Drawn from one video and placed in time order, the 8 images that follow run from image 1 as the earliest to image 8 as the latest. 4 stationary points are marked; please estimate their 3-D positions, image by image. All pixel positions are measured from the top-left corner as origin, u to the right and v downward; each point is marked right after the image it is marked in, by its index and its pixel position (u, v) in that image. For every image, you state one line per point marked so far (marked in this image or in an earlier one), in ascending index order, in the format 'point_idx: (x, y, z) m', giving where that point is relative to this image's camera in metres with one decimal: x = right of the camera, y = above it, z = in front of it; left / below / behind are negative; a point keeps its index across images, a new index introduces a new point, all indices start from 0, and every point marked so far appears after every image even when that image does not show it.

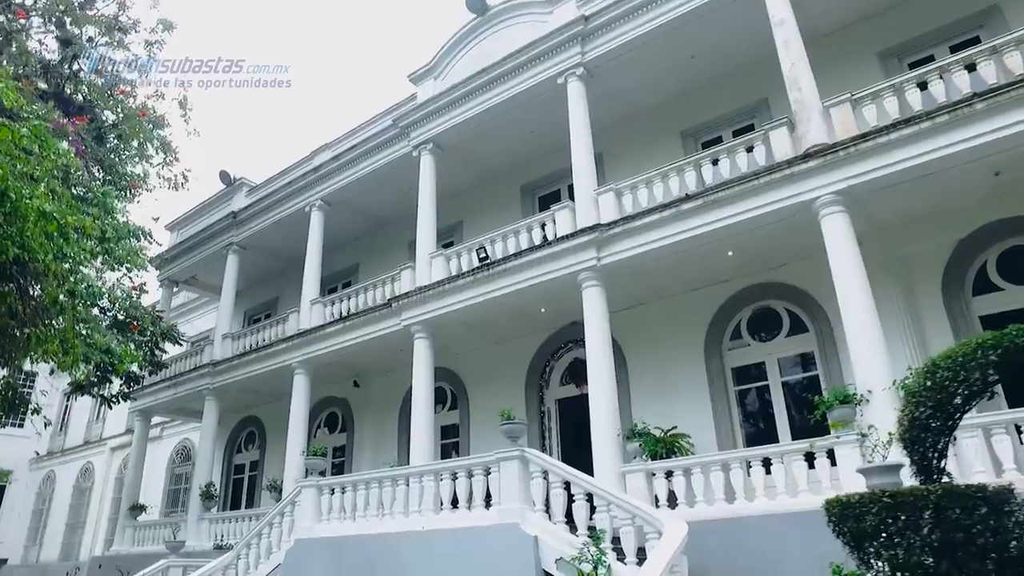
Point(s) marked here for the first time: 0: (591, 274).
0: (+0.9, +0.2, +8.8) m
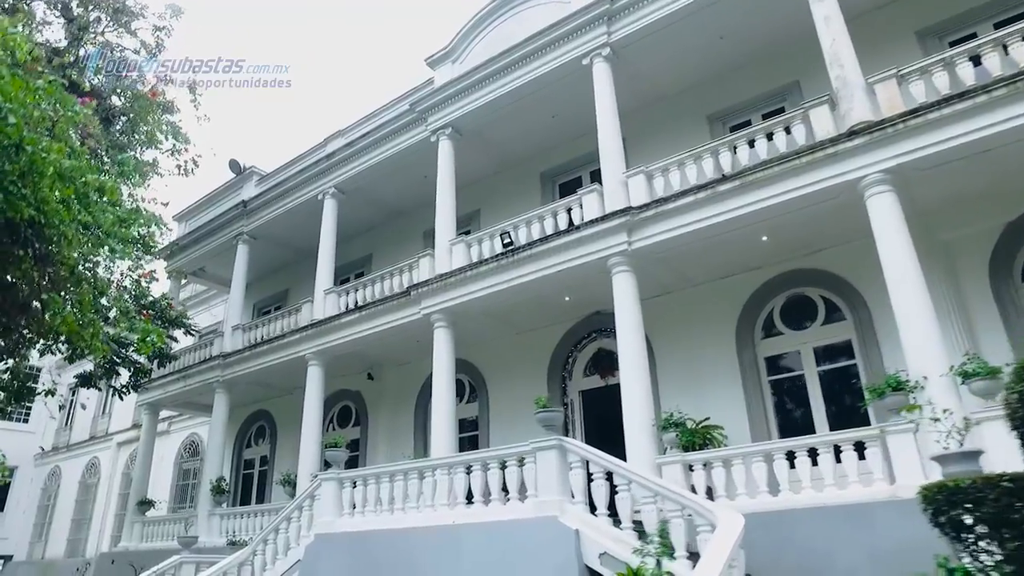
0: (+1.3, +0.3, +8.4) m
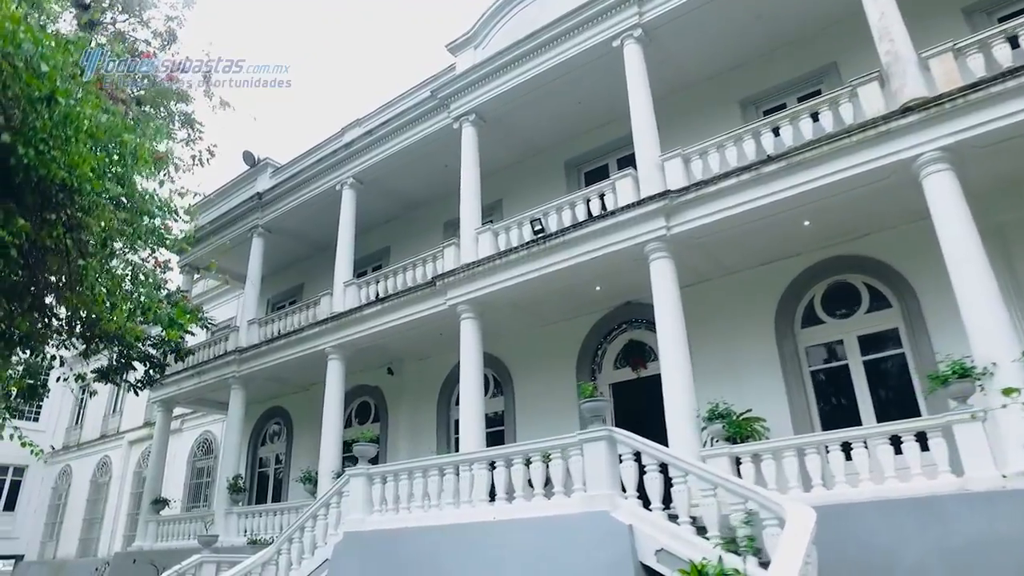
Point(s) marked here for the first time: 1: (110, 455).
0: (+1.6, +0.5, +8.1) m
1: (-9.8, -4.0, +18.0) m
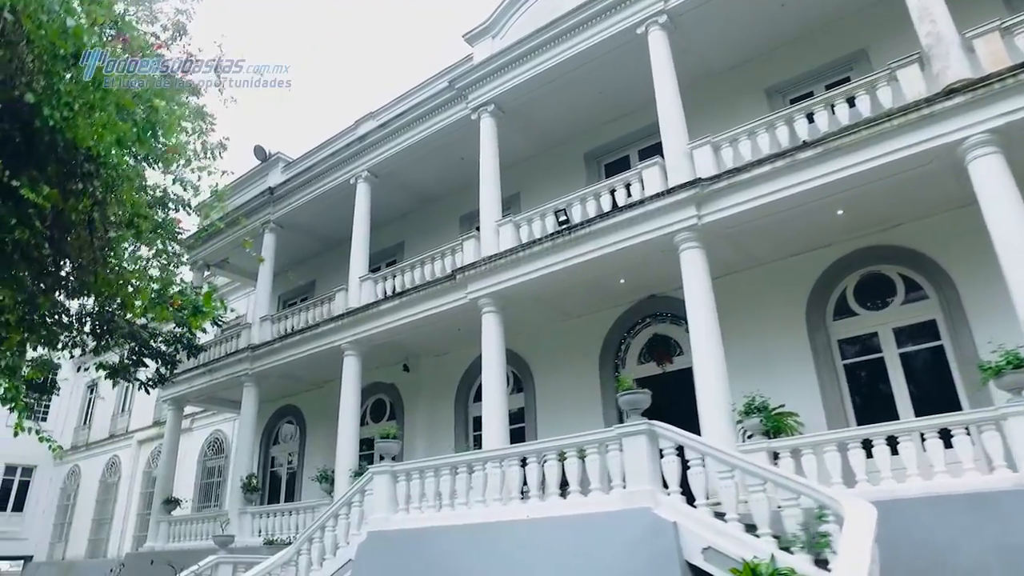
0: (+1.9, +0.6, +7.9) m
1: (-9.4, -4.0, +17.8) m
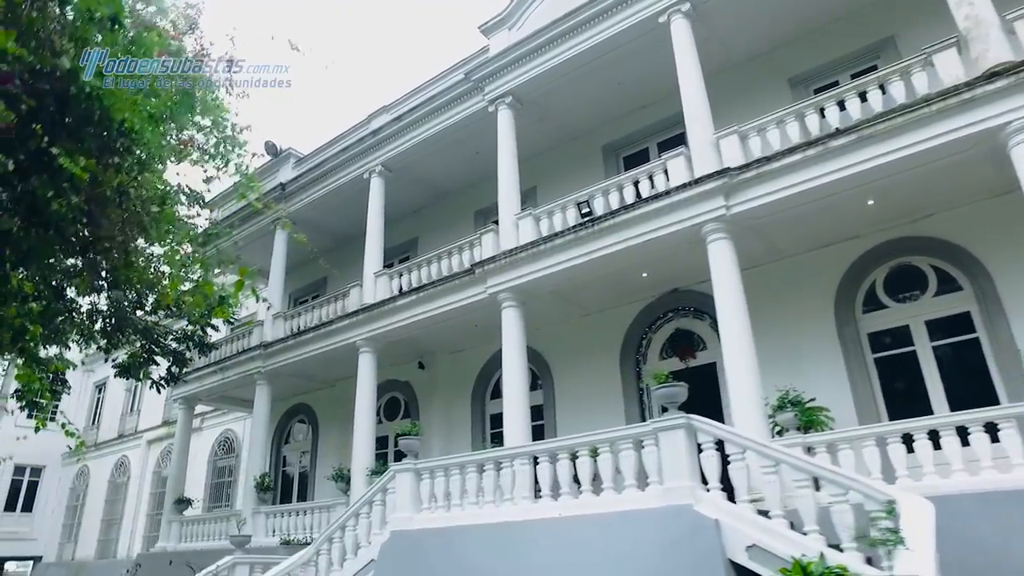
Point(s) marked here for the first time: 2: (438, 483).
0: (+2.1, +0.6, +7.7) m
1: (-9.1, -4.0, +17.7) m
2: (-0.7, -1.9, +7.1) m
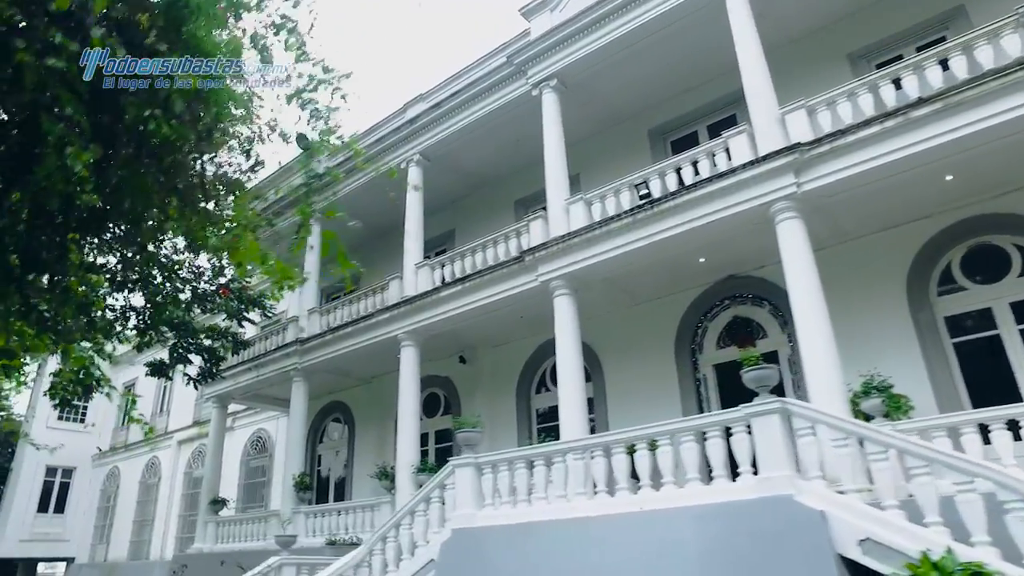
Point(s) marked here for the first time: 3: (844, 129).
0: (+2.7, +0.8, +7.3) m
1: (-8.3, -3.9, +17.5) m
2: (-0.1, -1.7, +6.8) m
3: (+3.2, +1.5, +7.1) m
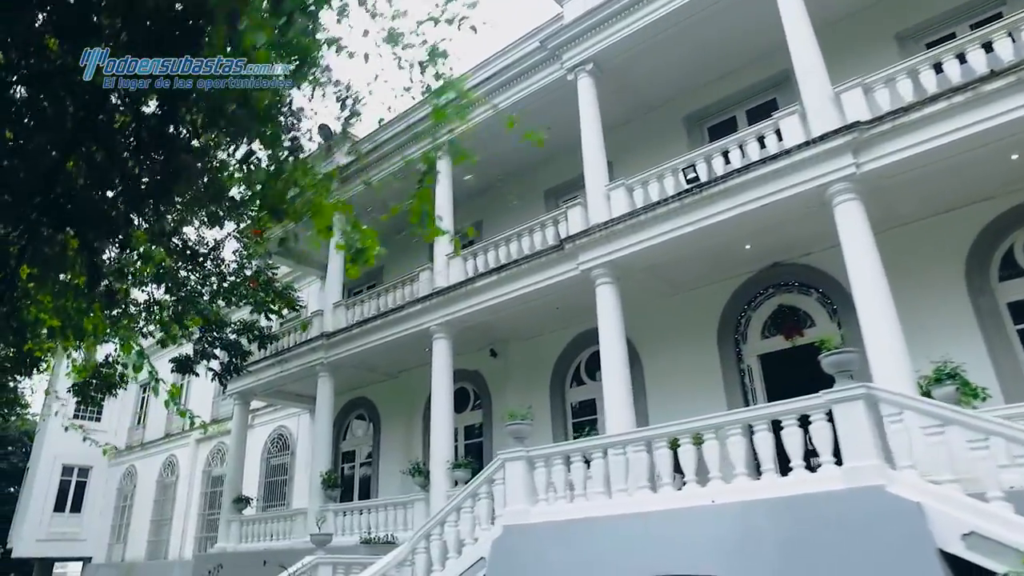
0: (+3.2, +1.0, +7.0) m
1: (-7.8, -3.9, +17.3) m
2: (+0.4, -1.6, +6.5) m
3: (+3.6, +1.7, +6.8) m
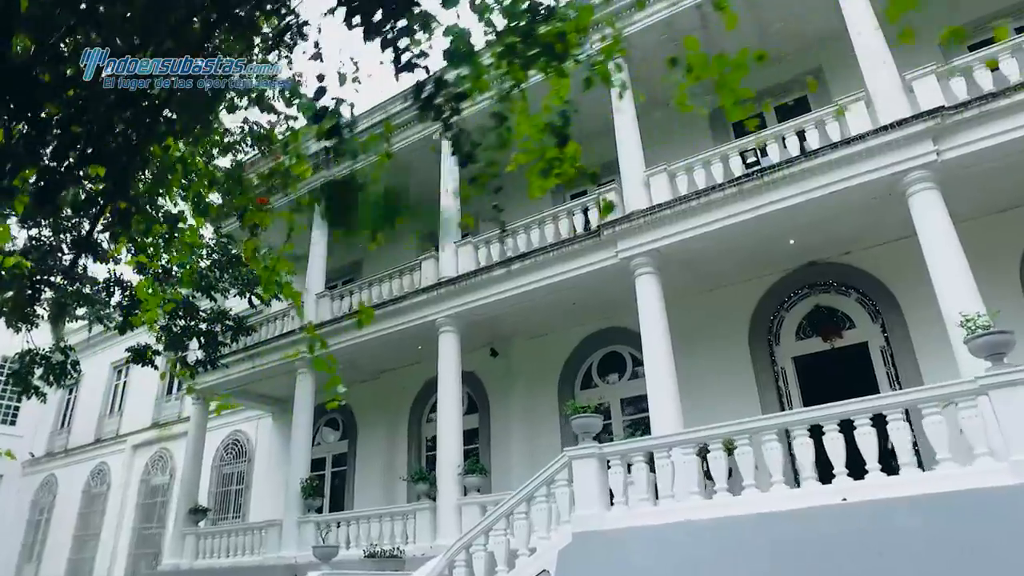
0: (+3.7, +1.0, +6.7) m
1: (-8.5, -3.6, +15.5) m
2: (+0.9, -1.4, +5.8) m
3: (+4.2, +1.7, +6.5) m
